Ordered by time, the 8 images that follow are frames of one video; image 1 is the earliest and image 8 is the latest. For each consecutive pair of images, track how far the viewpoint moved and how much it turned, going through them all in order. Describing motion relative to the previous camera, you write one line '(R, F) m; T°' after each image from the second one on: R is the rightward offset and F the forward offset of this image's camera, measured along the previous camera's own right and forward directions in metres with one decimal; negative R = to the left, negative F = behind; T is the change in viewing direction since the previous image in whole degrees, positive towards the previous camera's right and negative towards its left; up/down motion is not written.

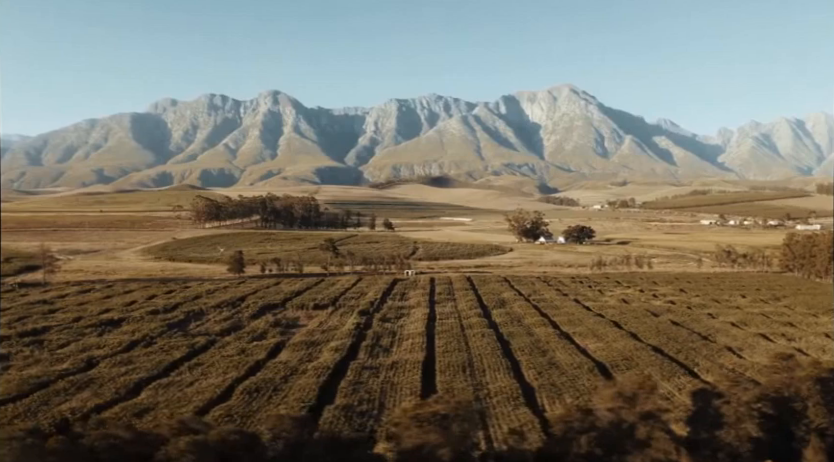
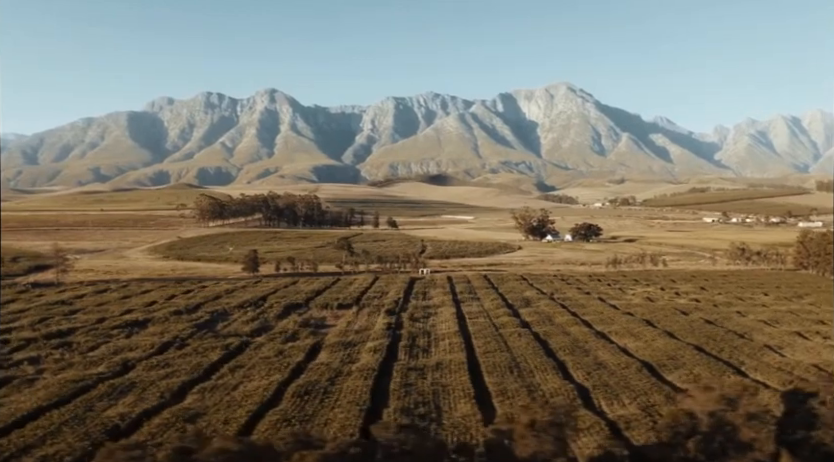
(-1.0, +0.3) m; 0°
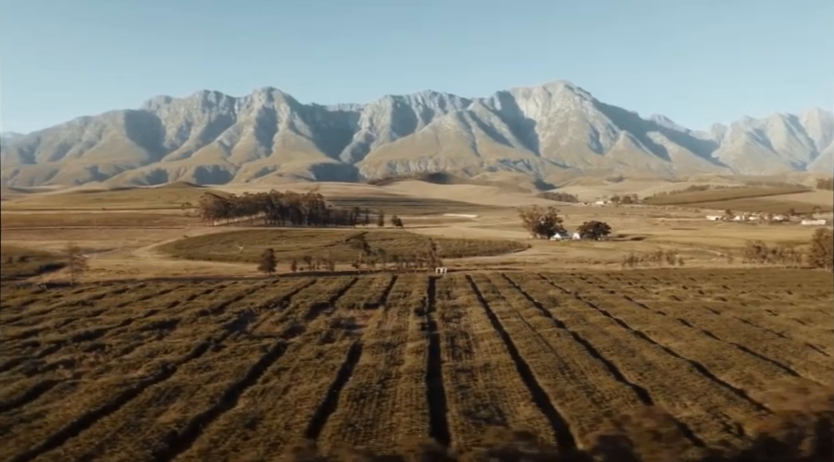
(-1.0, +0.3) m; 0°
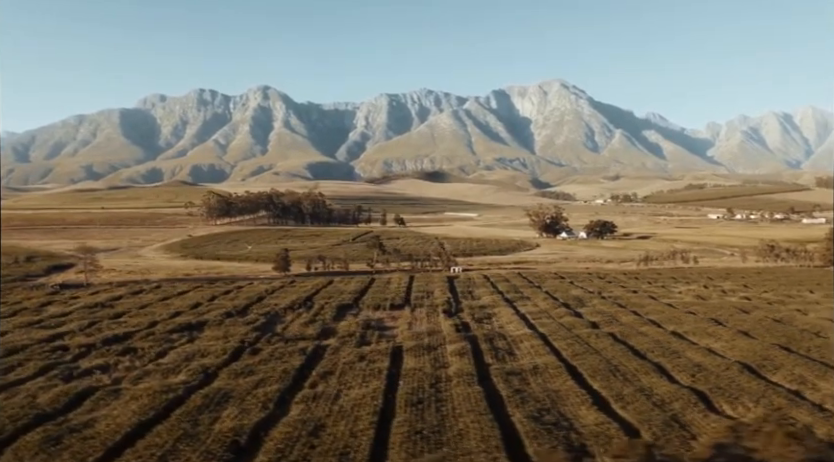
(-1.0, +0.3) m; +1°
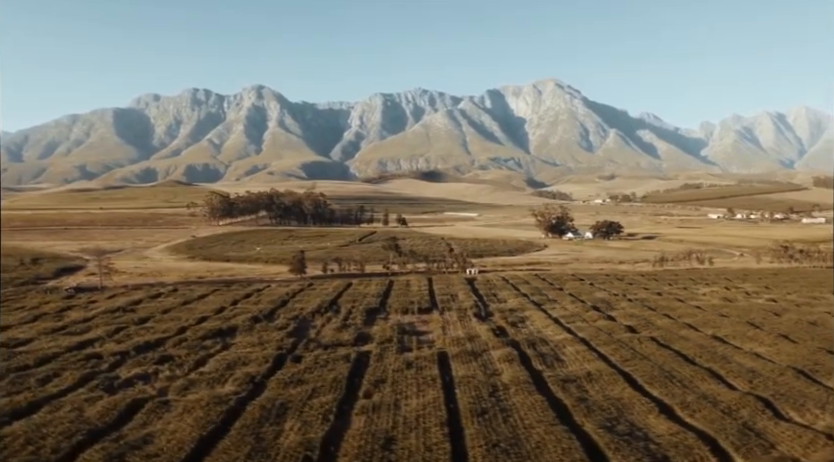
(-1.1, +0.3) m; +1°
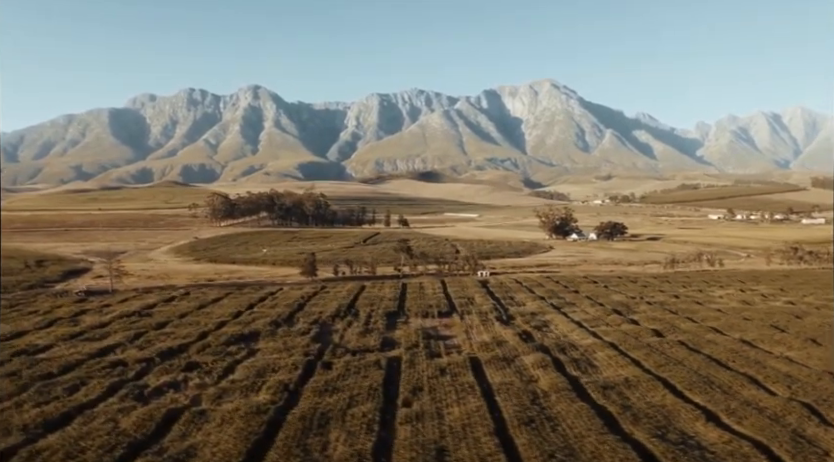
(-0.8, +0.2) m; 0°
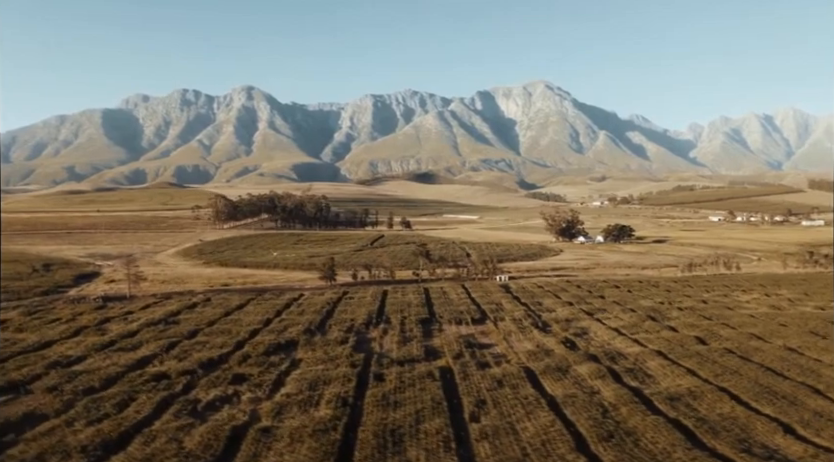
(-1.3, +0.3) m; +1°
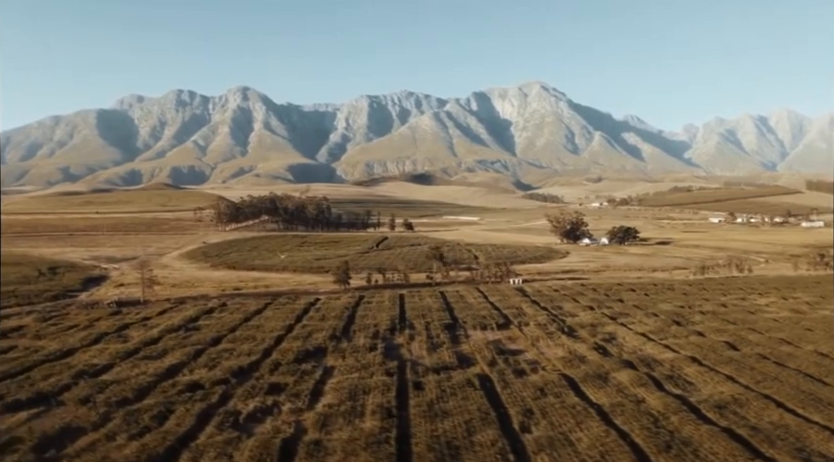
(-0.9, +0.2) m; +1°
